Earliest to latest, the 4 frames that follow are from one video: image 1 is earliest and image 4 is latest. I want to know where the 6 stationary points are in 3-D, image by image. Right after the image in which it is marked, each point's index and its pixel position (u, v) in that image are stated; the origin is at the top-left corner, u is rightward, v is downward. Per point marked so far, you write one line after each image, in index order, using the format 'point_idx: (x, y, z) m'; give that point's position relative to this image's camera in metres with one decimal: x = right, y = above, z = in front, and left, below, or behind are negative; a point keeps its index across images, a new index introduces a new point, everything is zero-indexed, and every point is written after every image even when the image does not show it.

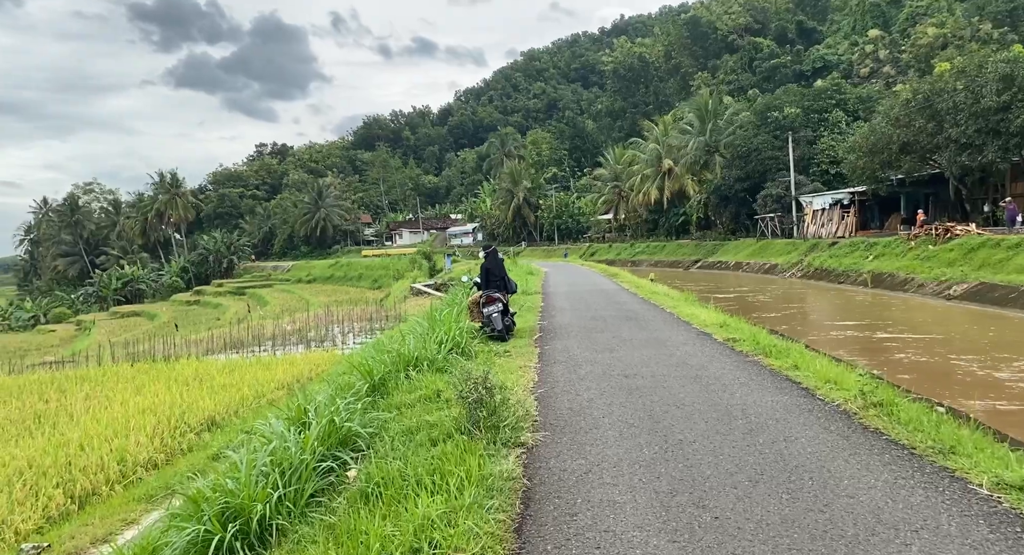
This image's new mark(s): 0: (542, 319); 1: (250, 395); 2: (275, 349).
0: (+0.4, -0.6, +11.5) m
1: (-3.7, -1.7, +11.4) m
2: (-5.3, -1.6, +18.4) m
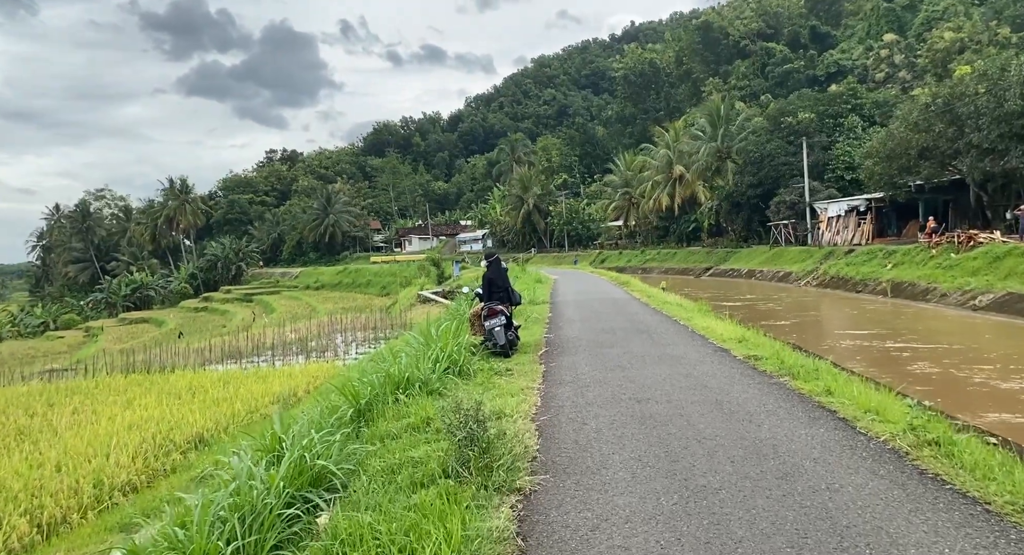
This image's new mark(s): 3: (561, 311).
0: (+0.5, -0.7, +10.9) m
1: (-3.6, -1.8, +10.9) m
2: (-5.2, -1.8, +17.9) m
3: (+0.9, -0.6, +14.2) m
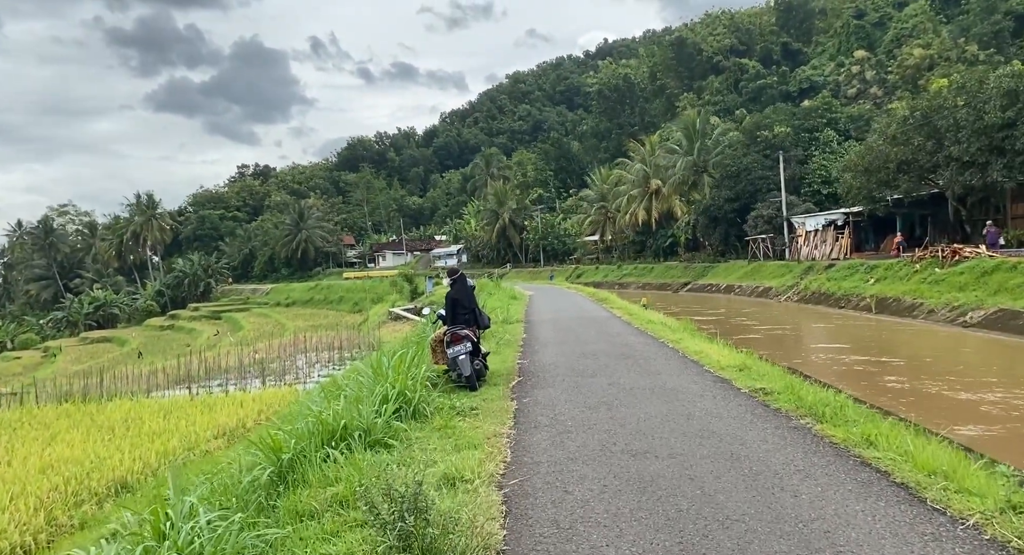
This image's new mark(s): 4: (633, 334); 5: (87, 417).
0: (+0.1, -0.9, +9.9) m
1: (-4.0, -2.0, +9.7) m
2: (-5.8, -2.2, +16.6) m
3: (+0.4, -0.9, +13.2) m
4: (+1.7, -0.8, +11.4) m
5: (-6.4, -2.1, +12.3) m
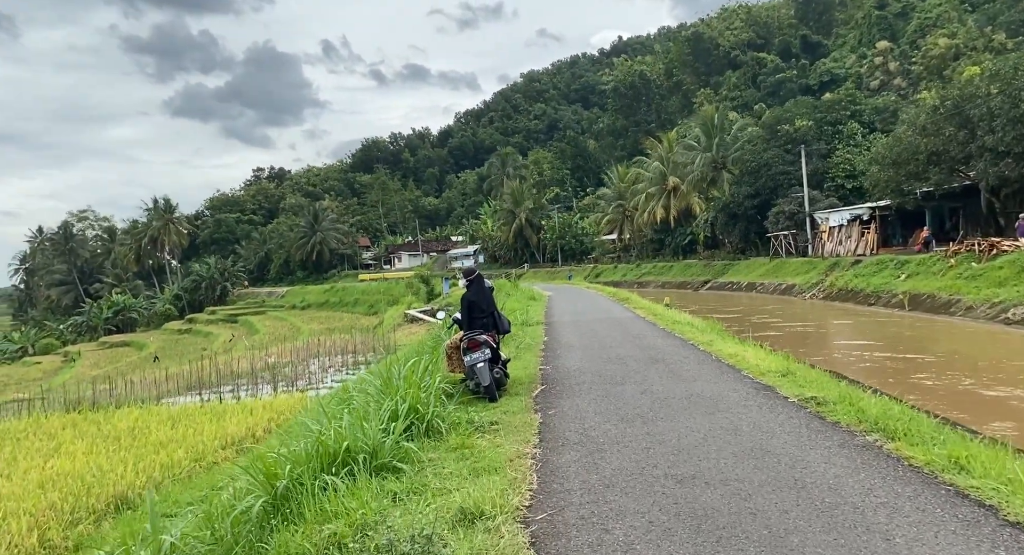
0: (+0.3, -0.9, +9.4) m
1: (-3.7, -2.1, +9.3) m
2: (-5.4, -2.2, +16.2) m
3: (+0.7, -0.9, +12.6) m
4: (+2.0, -0.8, +10.9) m
5: (-6.1, -2.2, +11.9) m
